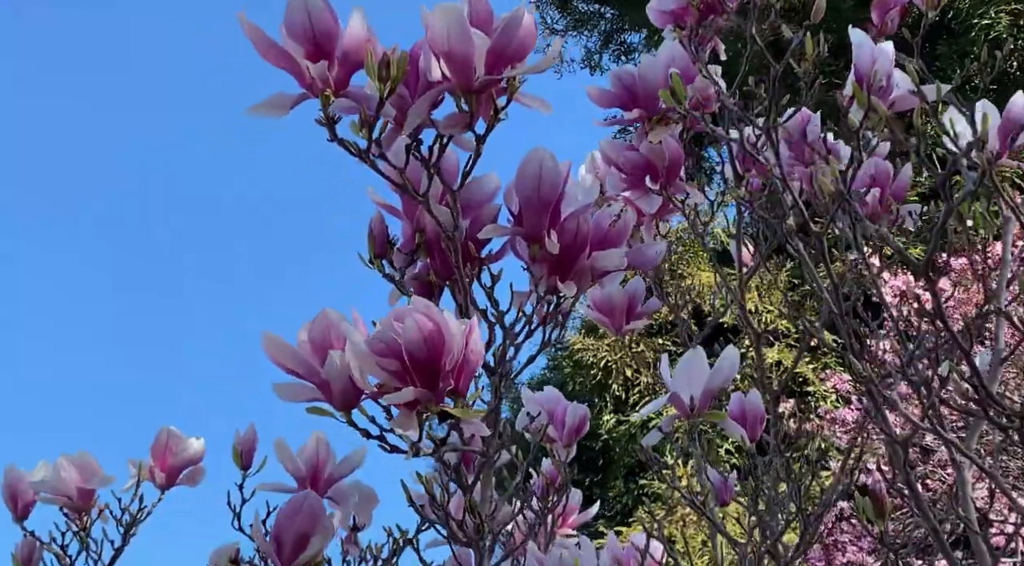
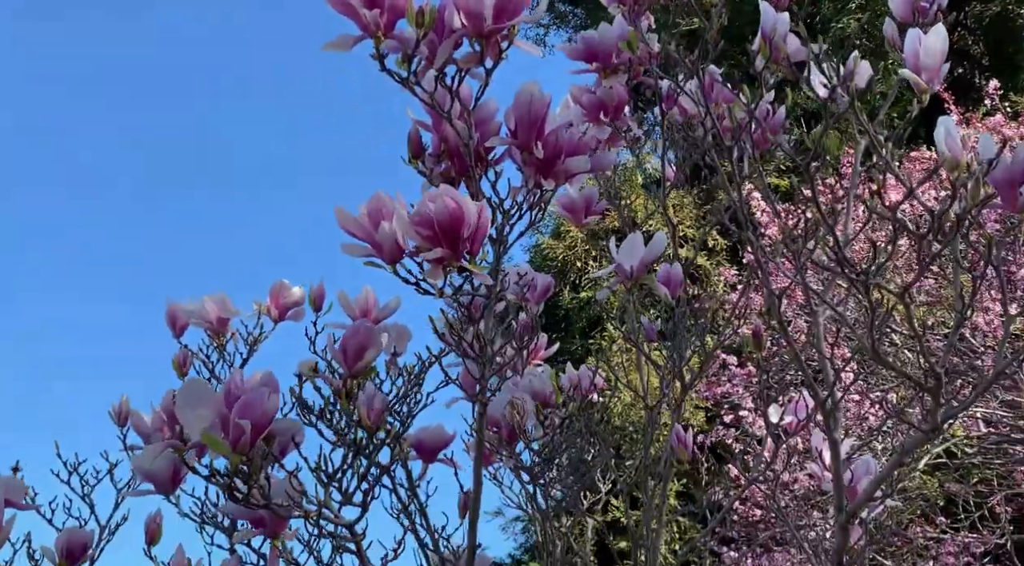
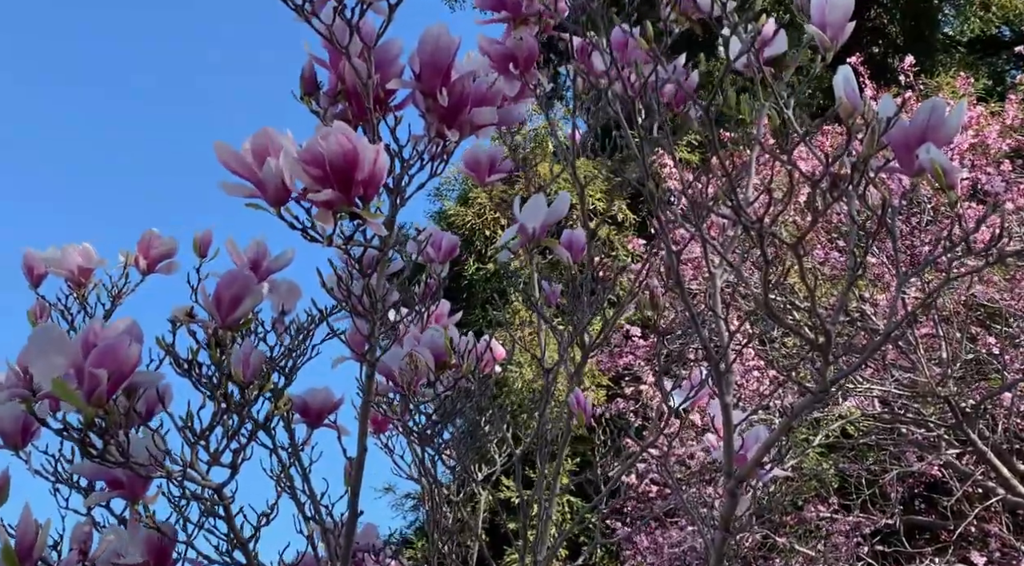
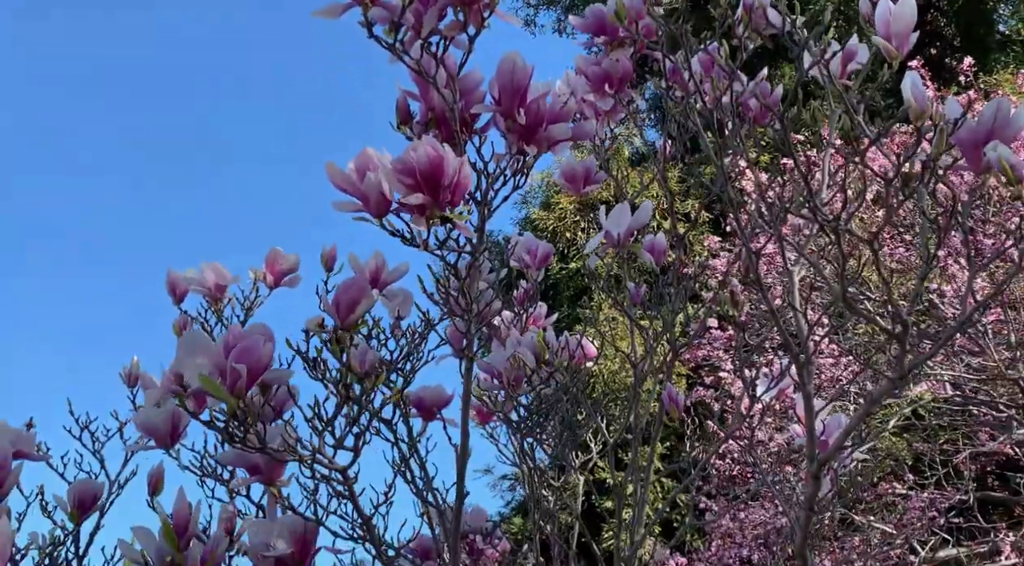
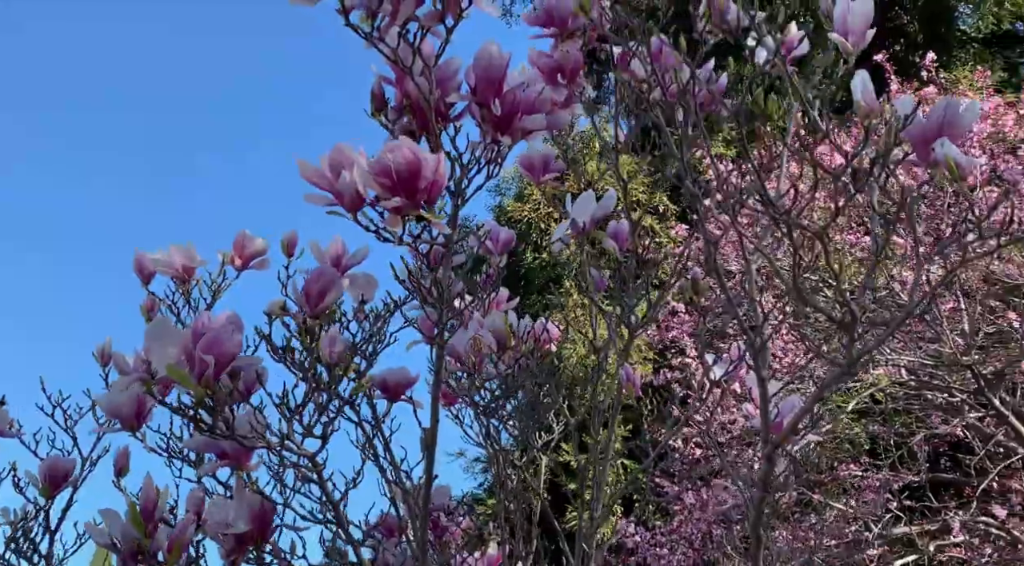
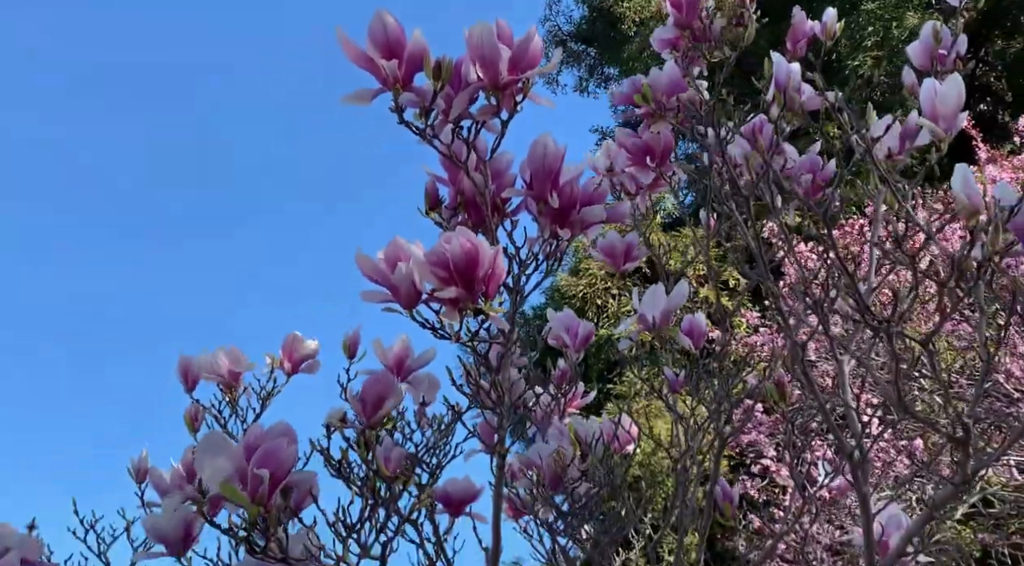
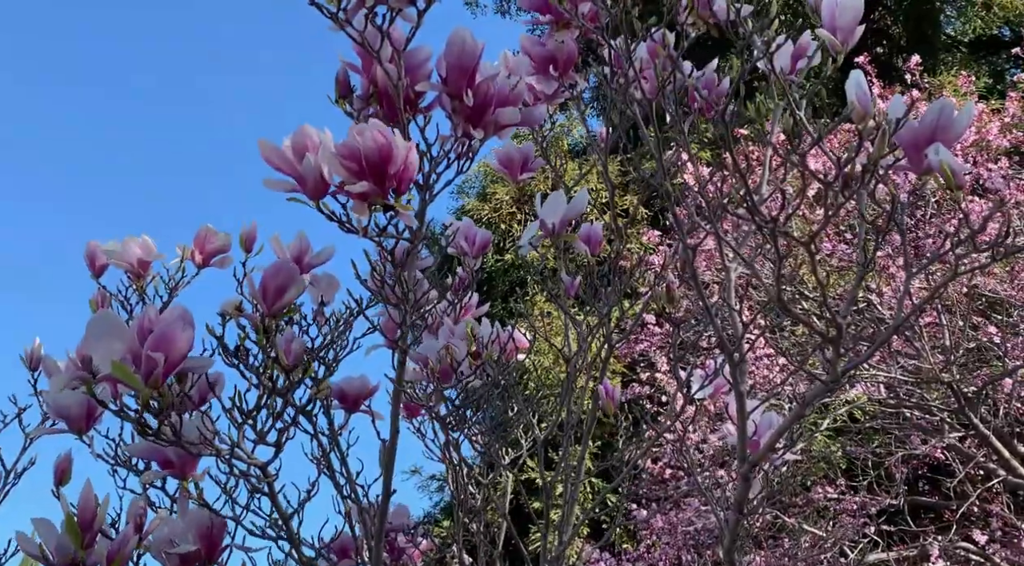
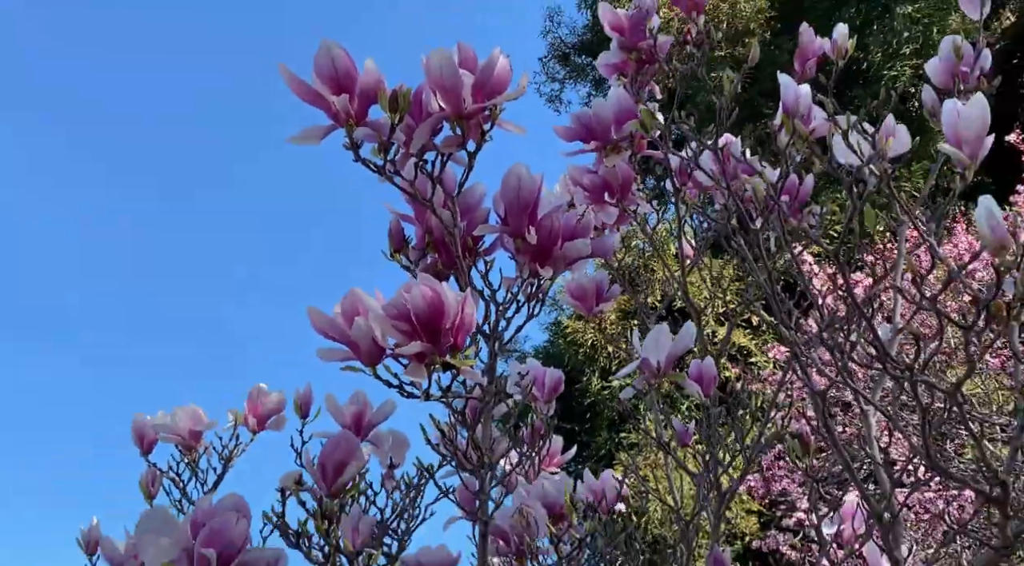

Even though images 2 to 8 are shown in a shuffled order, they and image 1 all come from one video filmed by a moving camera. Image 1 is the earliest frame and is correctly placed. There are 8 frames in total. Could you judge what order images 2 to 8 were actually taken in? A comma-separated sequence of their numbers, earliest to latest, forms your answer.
8, 6, 2, 4, 5, 7, 3
